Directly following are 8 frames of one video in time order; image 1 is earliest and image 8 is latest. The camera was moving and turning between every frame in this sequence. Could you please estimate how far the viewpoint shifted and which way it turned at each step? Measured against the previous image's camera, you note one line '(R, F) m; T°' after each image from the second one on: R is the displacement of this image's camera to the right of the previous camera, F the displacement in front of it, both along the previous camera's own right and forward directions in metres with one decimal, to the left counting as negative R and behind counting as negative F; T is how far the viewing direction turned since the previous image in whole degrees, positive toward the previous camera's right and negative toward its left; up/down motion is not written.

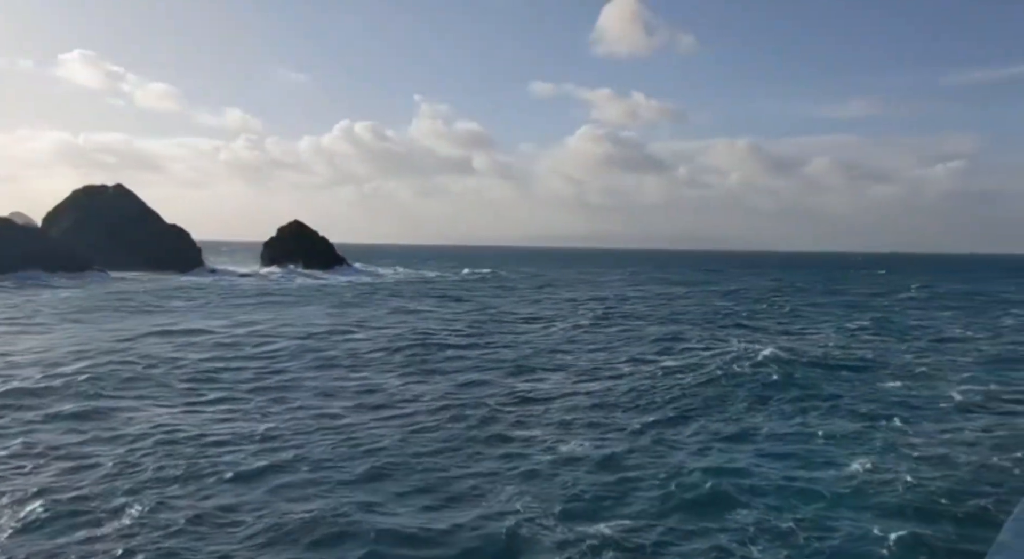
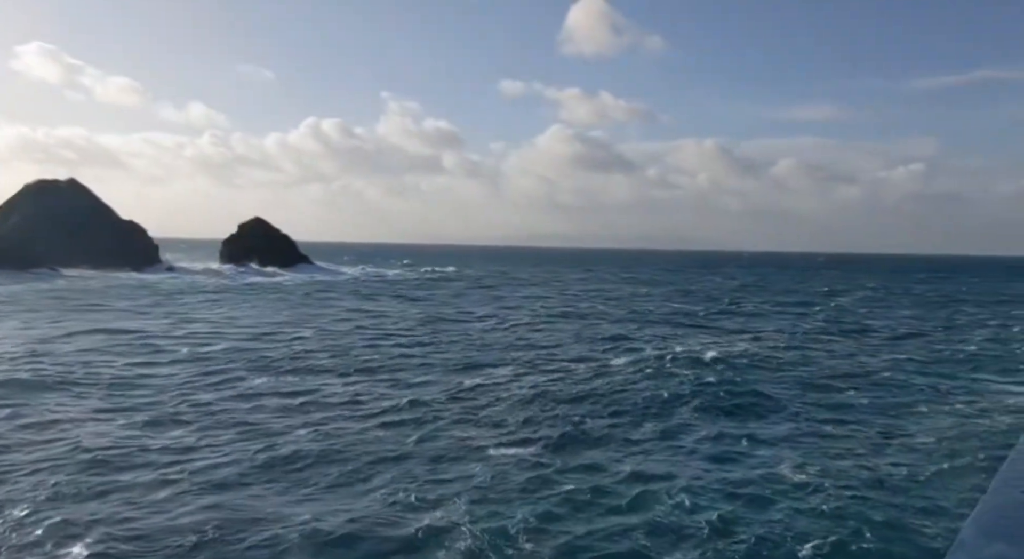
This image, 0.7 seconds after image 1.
(+0.8, +1.0) m; +2°
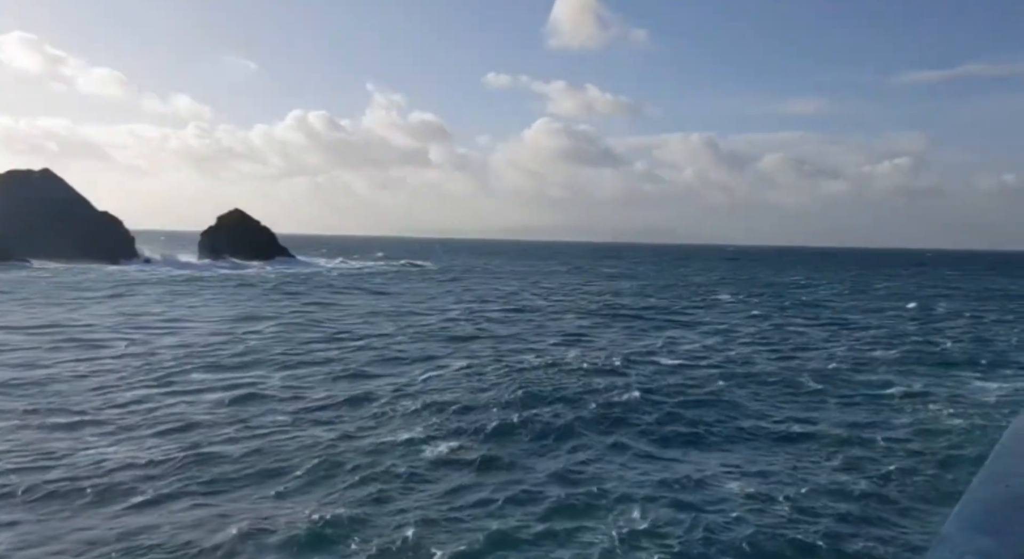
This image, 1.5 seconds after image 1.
(+1.0, +1.1) m; +1°
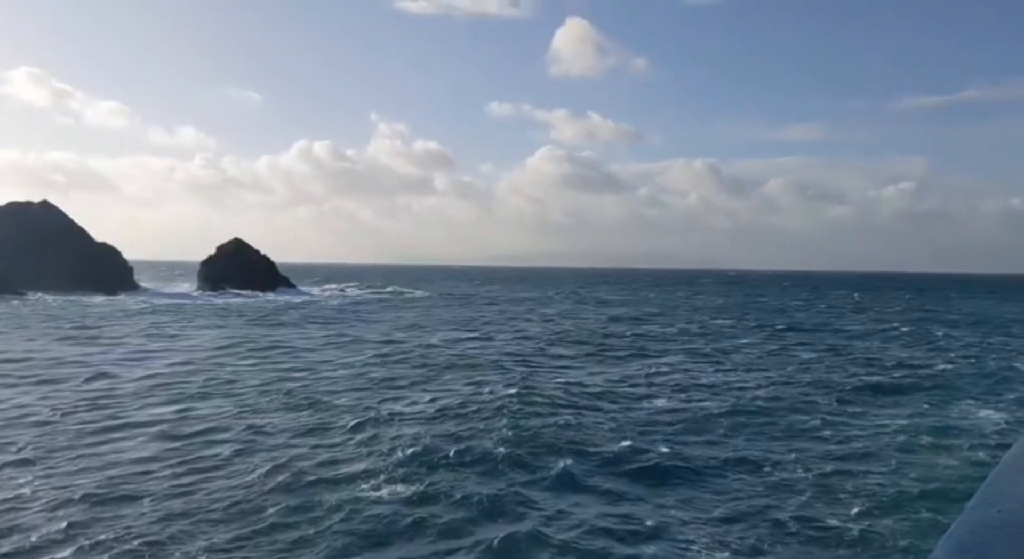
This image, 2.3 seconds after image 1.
(+1.0, +0.8) m; 0°
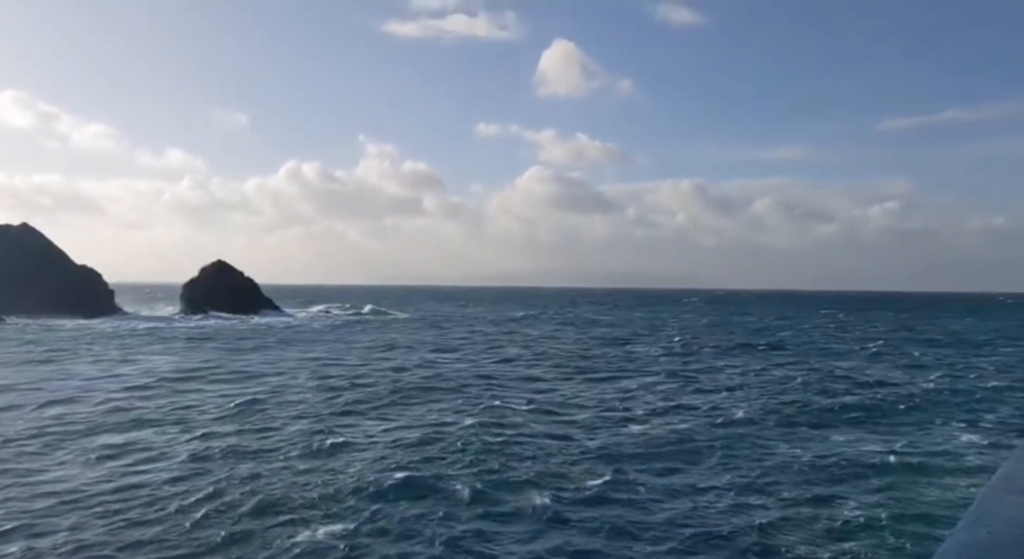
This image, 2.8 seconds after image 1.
(+0.7, +0.9) m; +1°
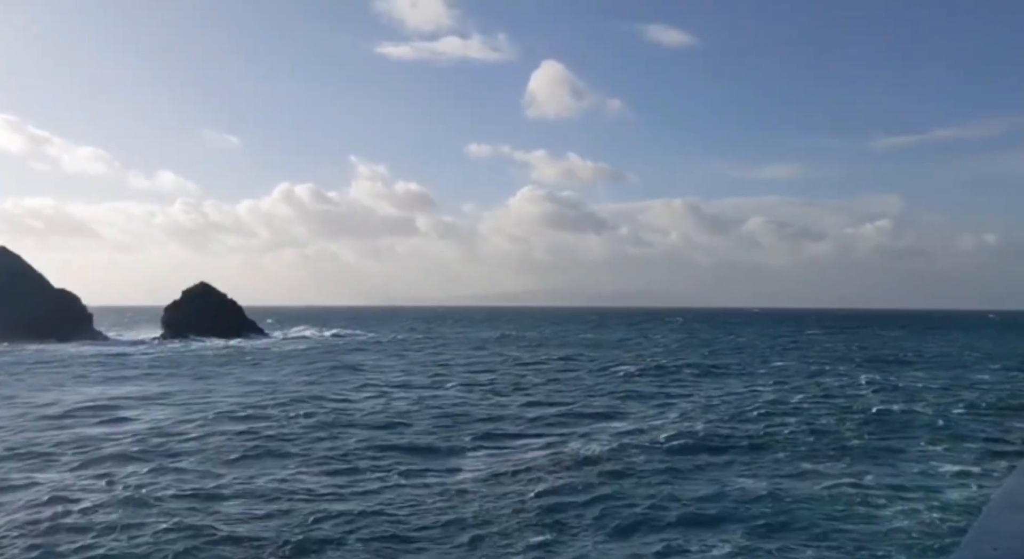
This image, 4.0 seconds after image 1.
(+1.4, +1.9) m; 0°
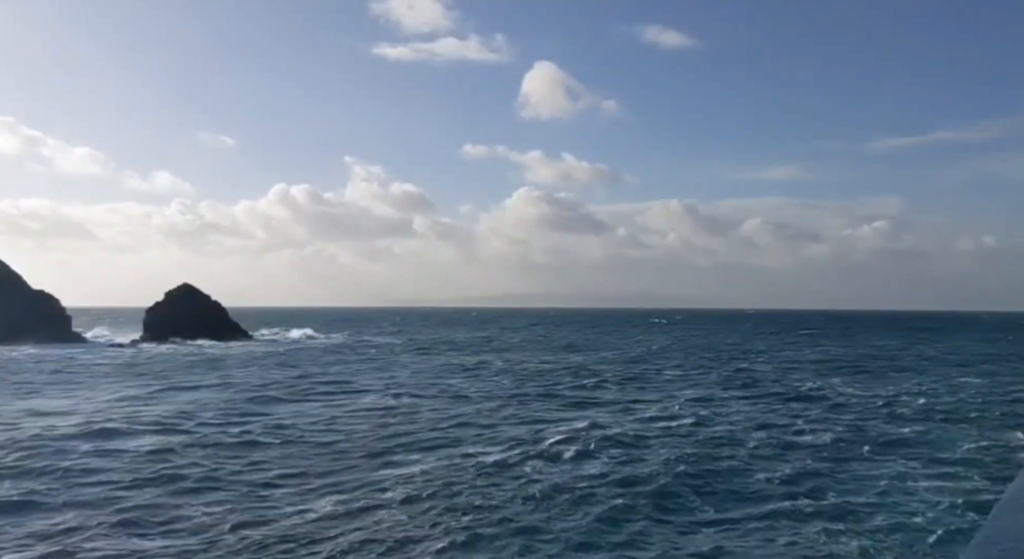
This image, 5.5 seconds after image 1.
(+1.8, +2.6) m; 0°
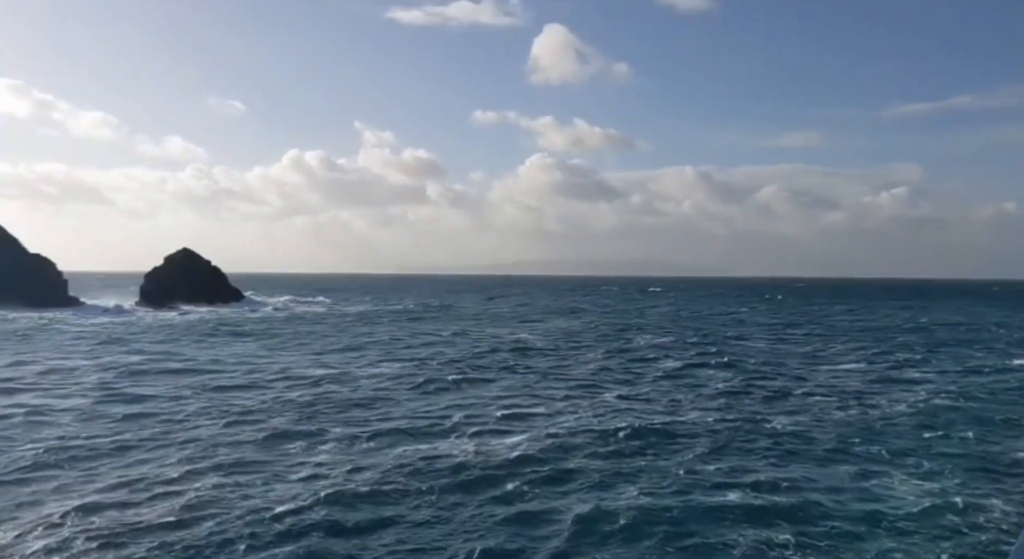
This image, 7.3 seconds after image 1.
(+1.9, +2.7) m; -1°
